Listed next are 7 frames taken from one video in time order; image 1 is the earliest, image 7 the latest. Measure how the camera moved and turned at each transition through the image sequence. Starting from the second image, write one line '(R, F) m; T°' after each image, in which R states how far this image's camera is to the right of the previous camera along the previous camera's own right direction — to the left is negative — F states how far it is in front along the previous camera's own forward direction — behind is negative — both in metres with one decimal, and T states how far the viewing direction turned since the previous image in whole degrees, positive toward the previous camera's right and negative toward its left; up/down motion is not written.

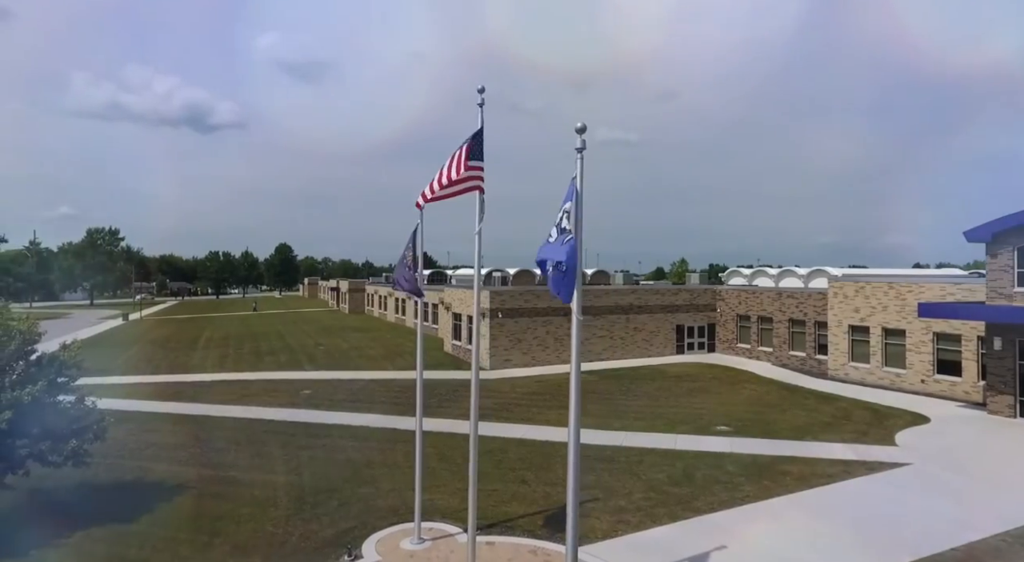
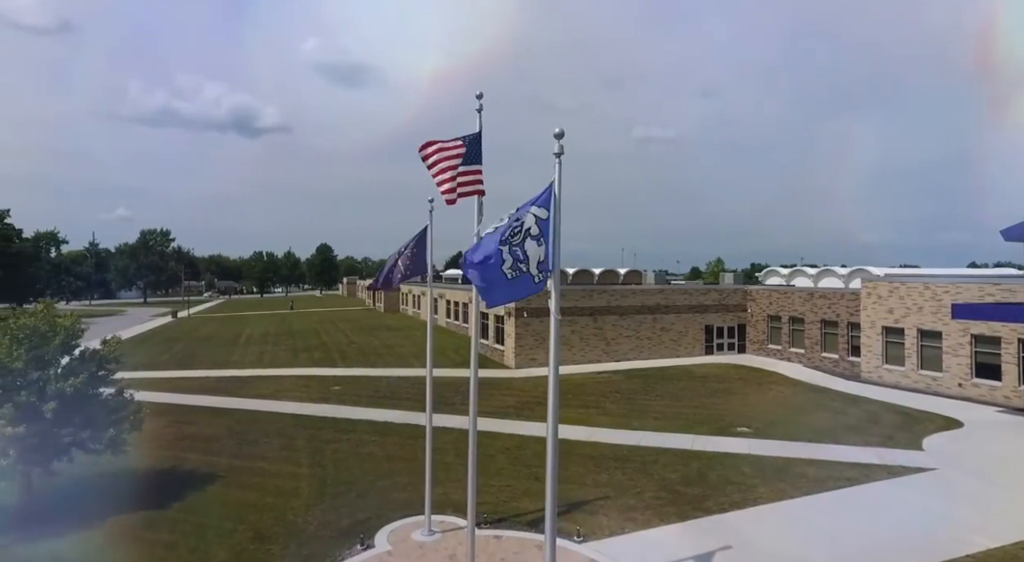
(+0.7, -0.3) m; -4°
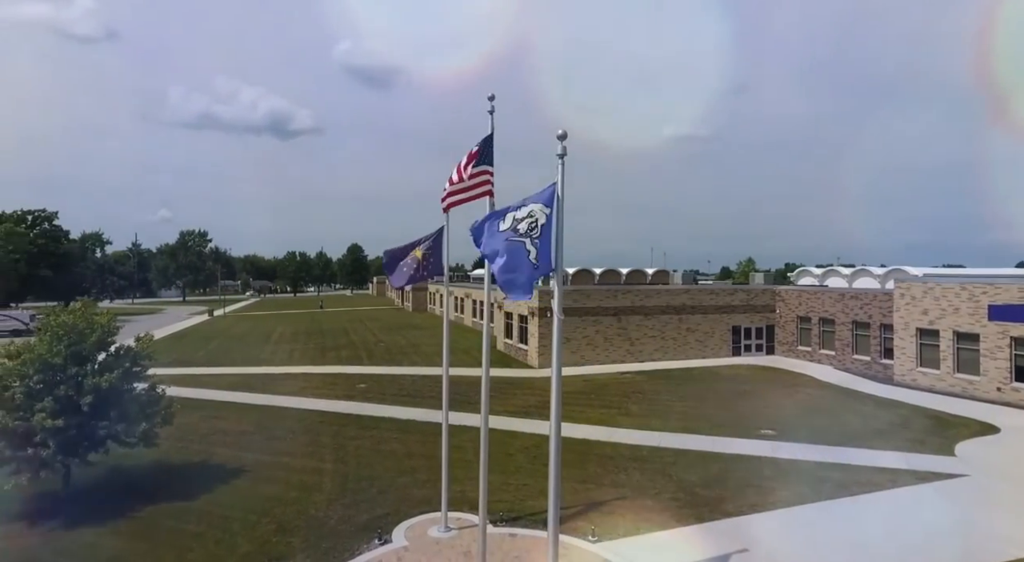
(+0.4, -0.1) m; -3°
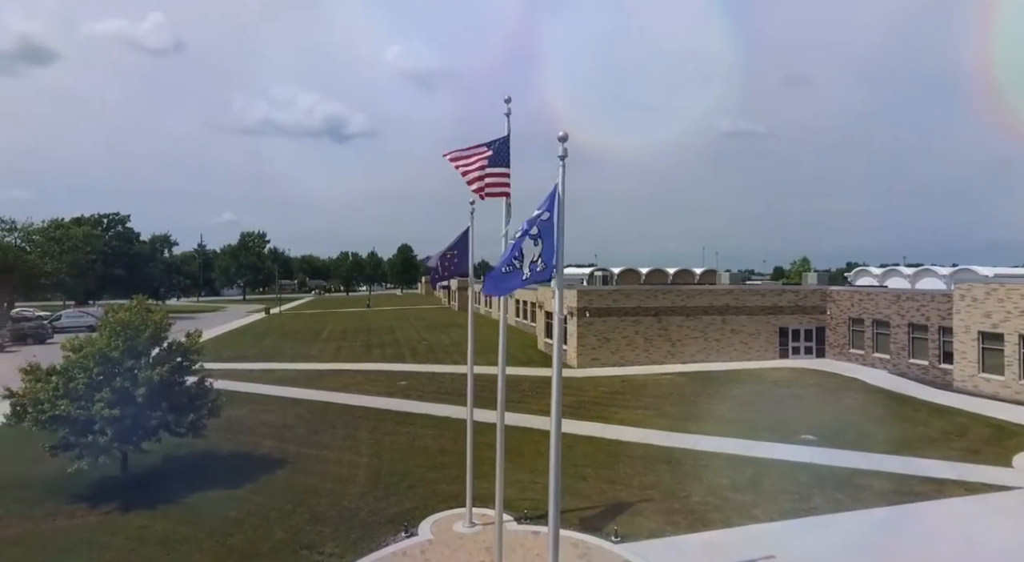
(+0.7, -0.1) m; -5°
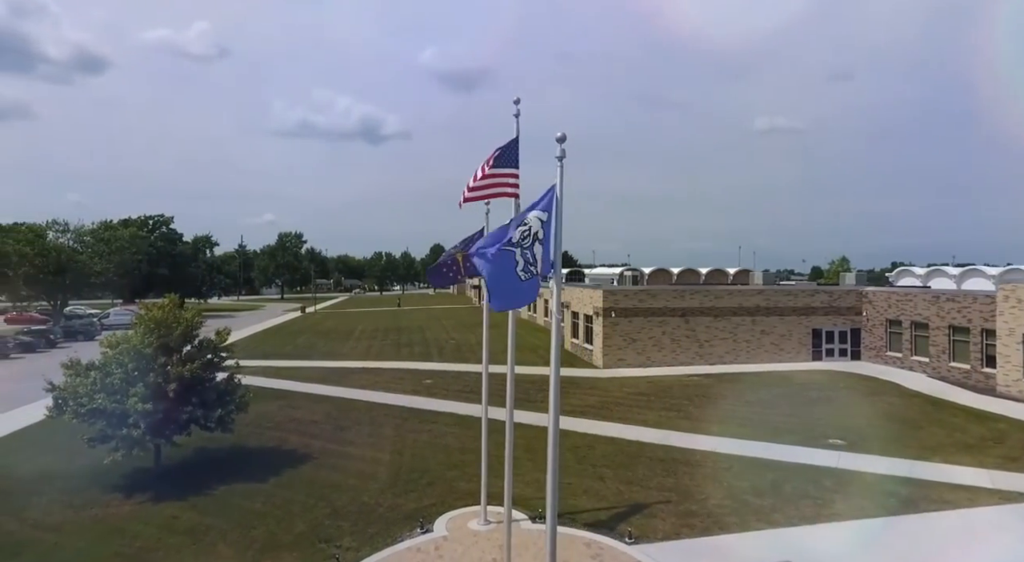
(+0.5, -0.1) m; -3°
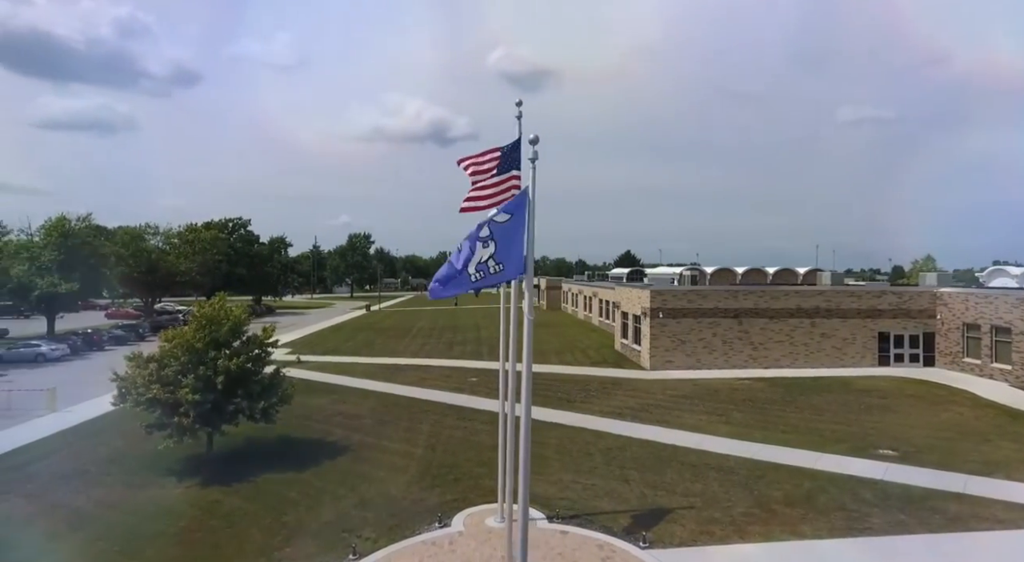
(+1.3, 0.0) m; -7°
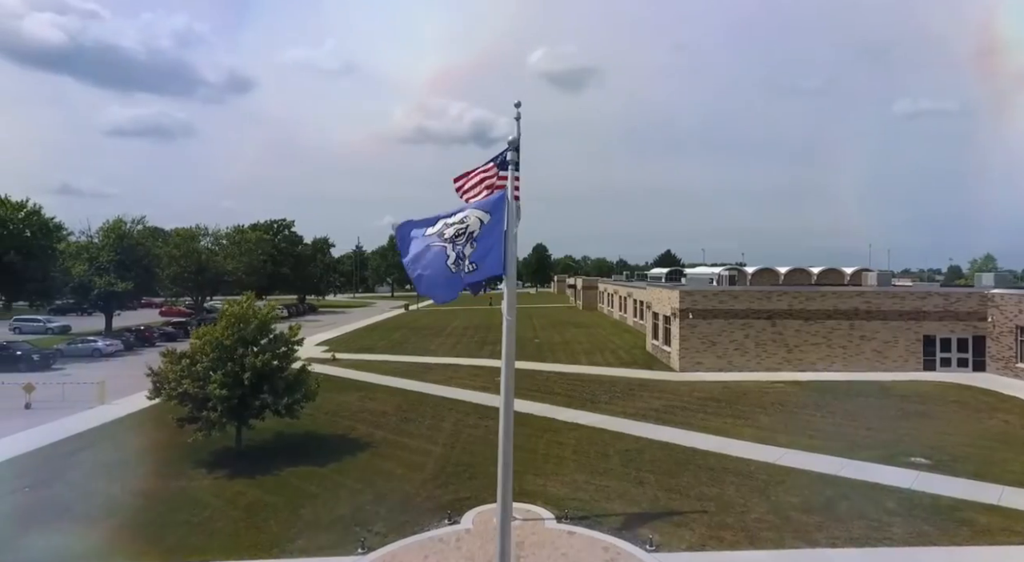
(+0.9, 0.0) m; -5°
